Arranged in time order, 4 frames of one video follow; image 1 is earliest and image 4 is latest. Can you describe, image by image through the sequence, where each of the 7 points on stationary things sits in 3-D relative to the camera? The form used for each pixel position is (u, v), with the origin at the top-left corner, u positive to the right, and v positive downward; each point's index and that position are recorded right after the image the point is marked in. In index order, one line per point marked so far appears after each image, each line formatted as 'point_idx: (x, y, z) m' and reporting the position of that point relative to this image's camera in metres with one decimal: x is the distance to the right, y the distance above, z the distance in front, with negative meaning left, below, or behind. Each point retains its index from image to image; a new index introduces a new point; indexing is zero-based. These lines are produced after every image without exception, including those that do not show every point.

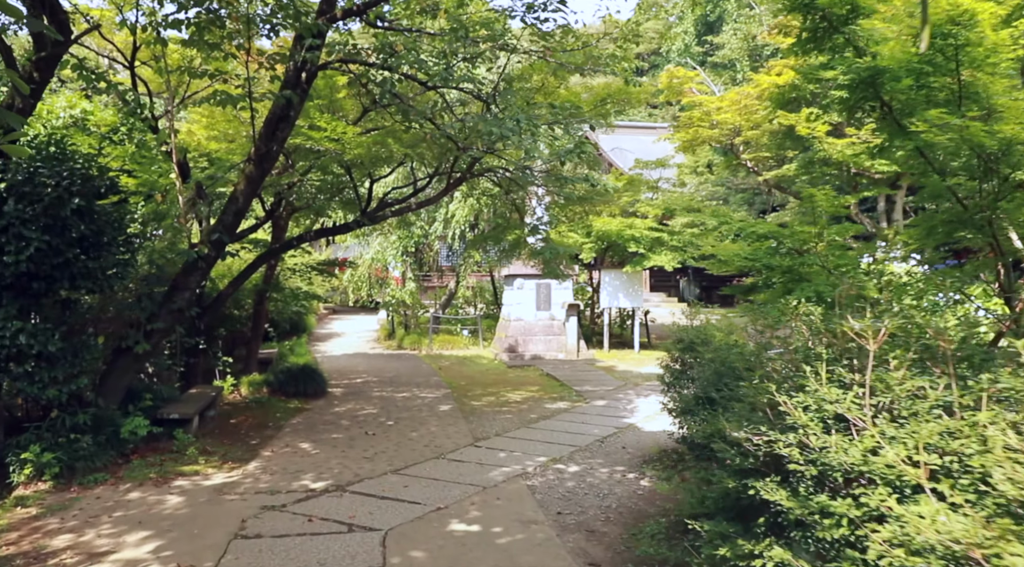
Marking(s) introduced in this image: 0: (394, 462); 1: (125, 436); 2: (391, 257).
0: (-1.0, -1.5, +5.9) m
1: (-3.0, -1.2, +5.6) m
2: (-2.6, +0.5, +15.1) m
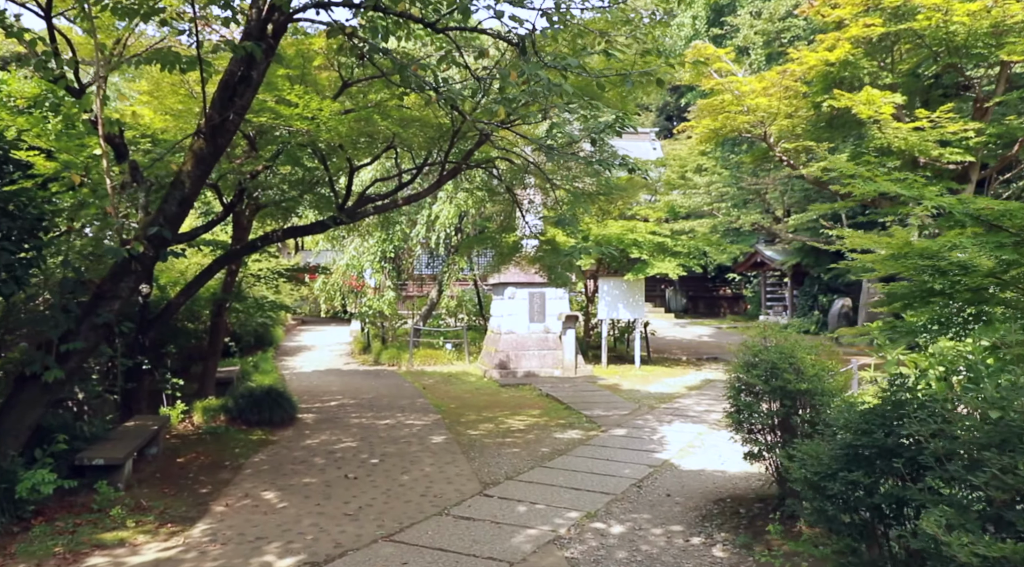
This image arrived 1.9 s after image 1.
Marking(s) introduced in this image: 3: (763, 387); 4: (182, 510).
0: (-0.8, -1.5, +4.6) m
1: (-2.9, -1.2, +4.2) m
2: (-2.8, +0.4, +13.7) m
3: (+1.5, -0.6, +4.3) m
4: (-2.2, -1.5, +4.8) m
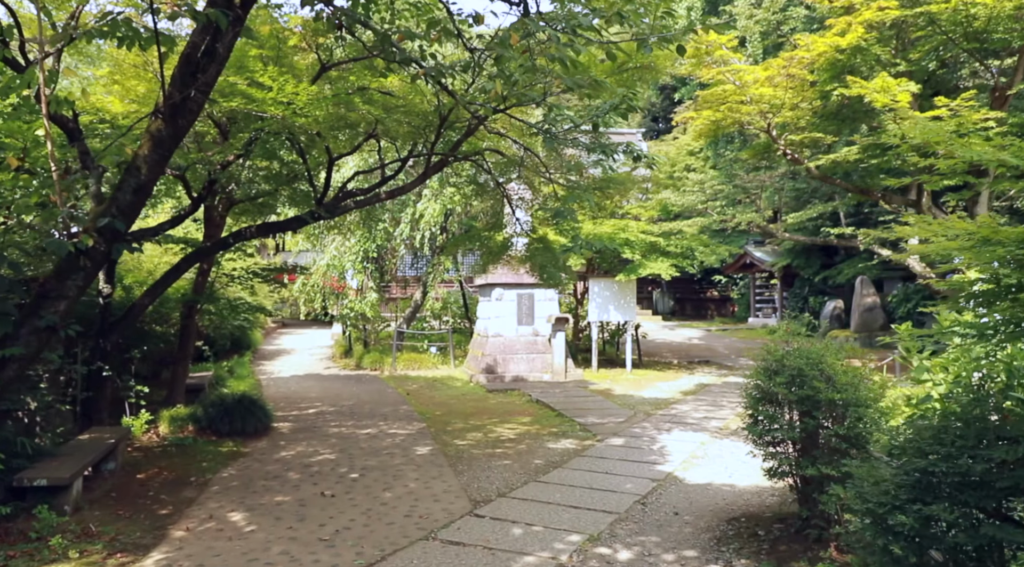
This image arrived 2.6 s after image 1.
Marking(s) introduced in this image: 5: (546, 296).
0: (-0.8, -1.5, +4.1) m
1: (-2.9, -1.2, +3.7) m
2: (-3.0, +0.4, +13.2) m
3: (+1.5, -0.6, +3.9) m
4: (-2.2, -1.5, +4.3) m
5: (+0.6, -0.2, +11.8) m
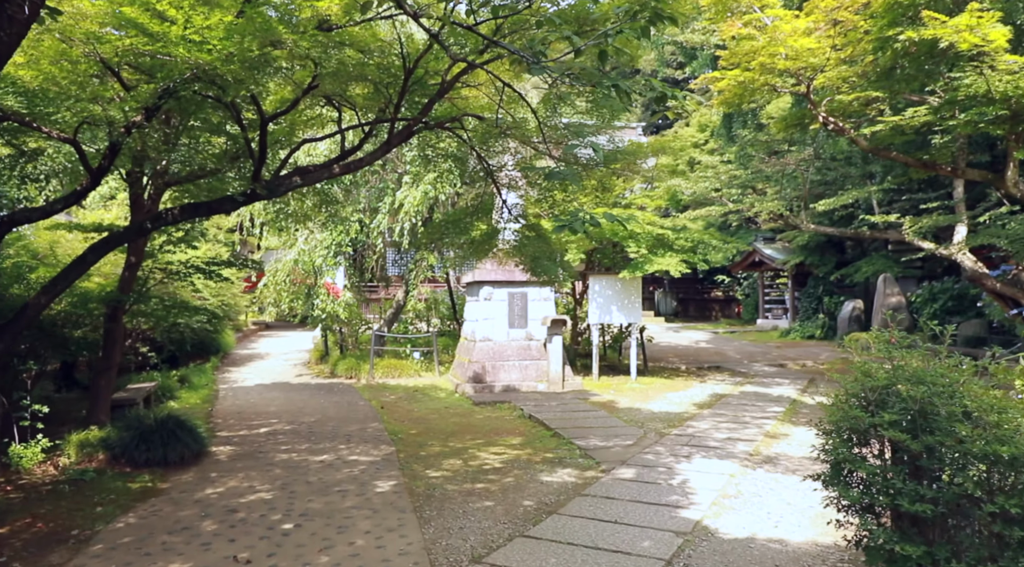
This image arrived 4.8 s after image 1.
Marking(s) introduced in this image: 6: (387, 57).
0: (-0.9, -1.5, +2.7) m
1: (-3.0, -1.2, +2.3) m
2: (-3.1, +0.4, +11.8) m
3: (+1.4, -0.6, +2.5) m
4: (-2.4, -1.5, +2.9) m
5: (+0.4, -0.2, +10.4) m
6: (-0.9, +1.6, +5.1) m
